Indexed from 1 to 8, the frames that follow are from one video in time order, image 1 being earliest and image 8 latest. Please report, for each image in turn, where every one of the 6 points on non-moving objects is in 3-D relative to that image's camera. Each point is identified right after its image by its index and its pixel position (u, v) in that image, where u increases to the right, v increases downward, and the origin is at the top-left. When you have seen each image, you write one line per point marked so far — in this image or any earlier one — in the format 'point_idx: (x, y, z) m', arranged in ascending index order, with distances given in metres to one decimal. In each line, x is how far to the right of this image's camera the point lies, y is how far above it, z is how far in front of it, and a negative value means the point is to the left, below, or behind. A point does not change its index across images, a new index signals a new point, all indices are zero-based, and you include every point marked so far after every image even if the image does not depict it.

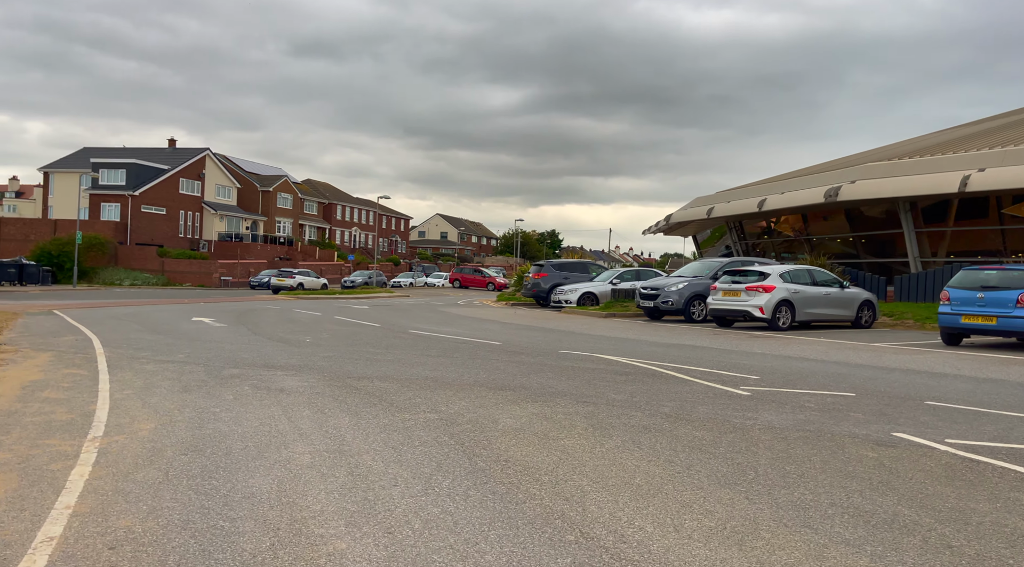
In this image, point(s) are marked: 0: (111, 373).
0: (-5.3, -1.2, +9.6) m
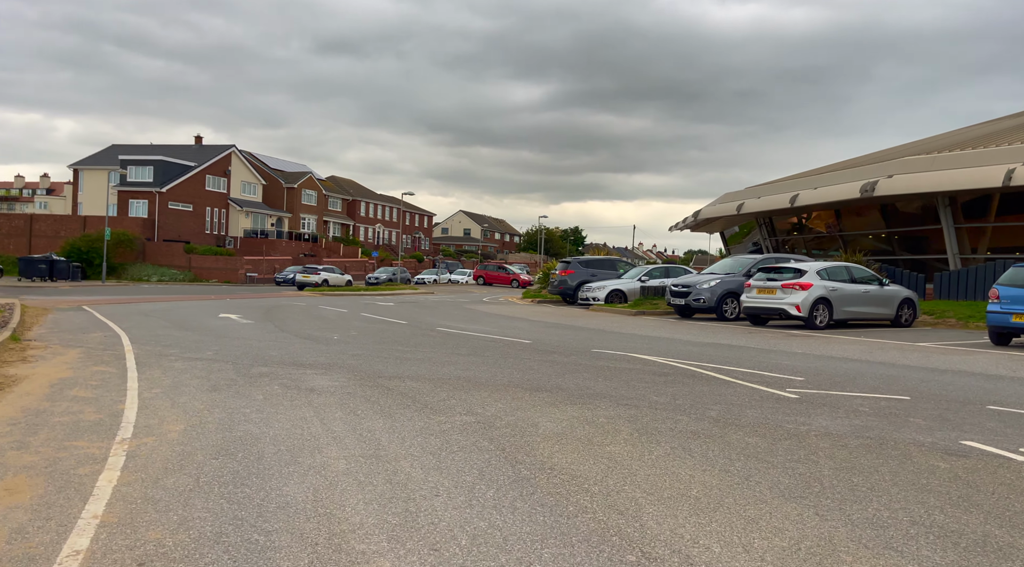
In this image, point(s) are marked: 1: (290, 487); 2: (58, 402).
0: (-4.8, -1.1, +9.5) m
1: (-1.3, -1.2, +4.4) m
2: (-4.4, -1.2, +7.1) m
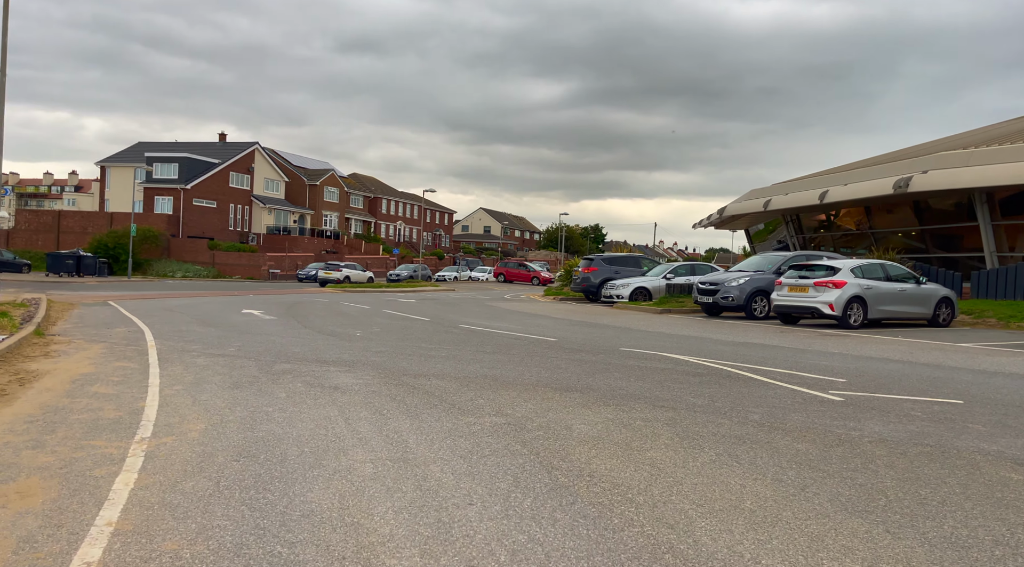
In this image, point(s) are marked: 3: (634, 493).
0: (-4.5, -1.1, +9.3) m
1: (-1.1, -1.2, +4.2) m
2: (-4.1, -1.1, +6.9) m
3: (+0.7, -1.2, +4.2) m
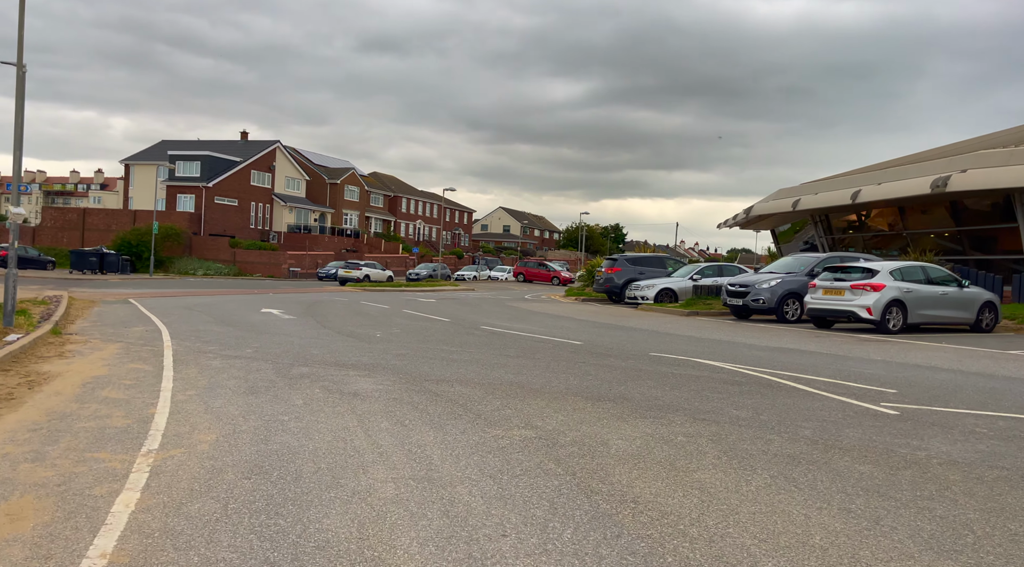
0: (-4.1, -1.1, +9.0) m
1: (-0.9, -1.2, +3.8) m
2: (-3.8, -1.1, +6.6) m
3: (+0.9, -1.2, +3.8) m
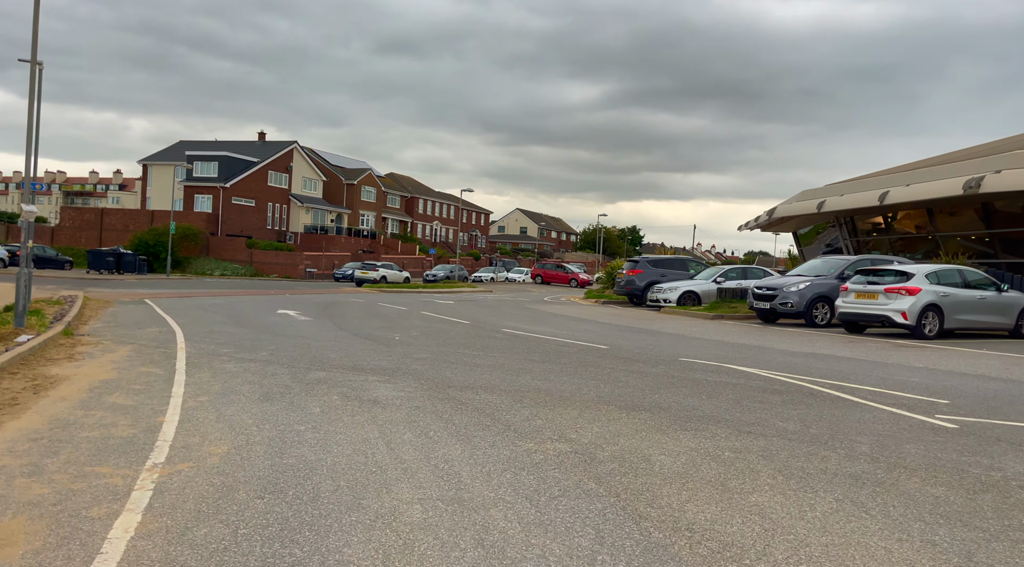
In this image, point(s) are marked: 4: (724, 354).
0: (-3.8, -1.1, +8.7) m
1: (-0.7, -1.2, +3.4) m
2: (-3.6, -1.1, +6.3) m
3: (+1.1, -1.2, +3.3) m
4: (+3.4, -1.1, +11.7) m
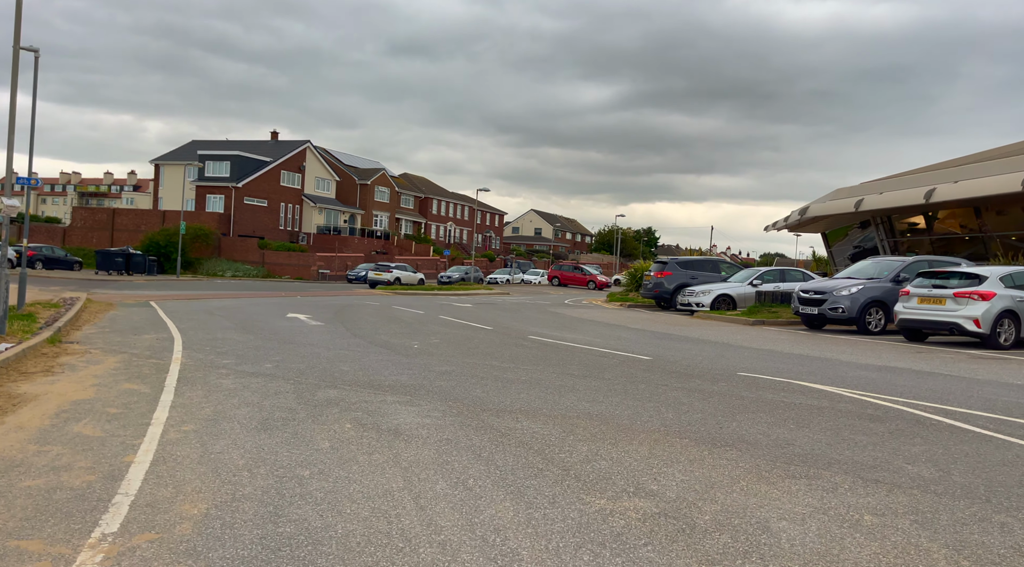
0: (-3.4, -1.1, +7.5) m
1: (-0.4, -1.2, +2.1) m
2: (-3.2, -1.1, +5.1) m
3: (+1.4, -1.3, +2.0) m
4: (+3.8, -1.2, +10.3) m
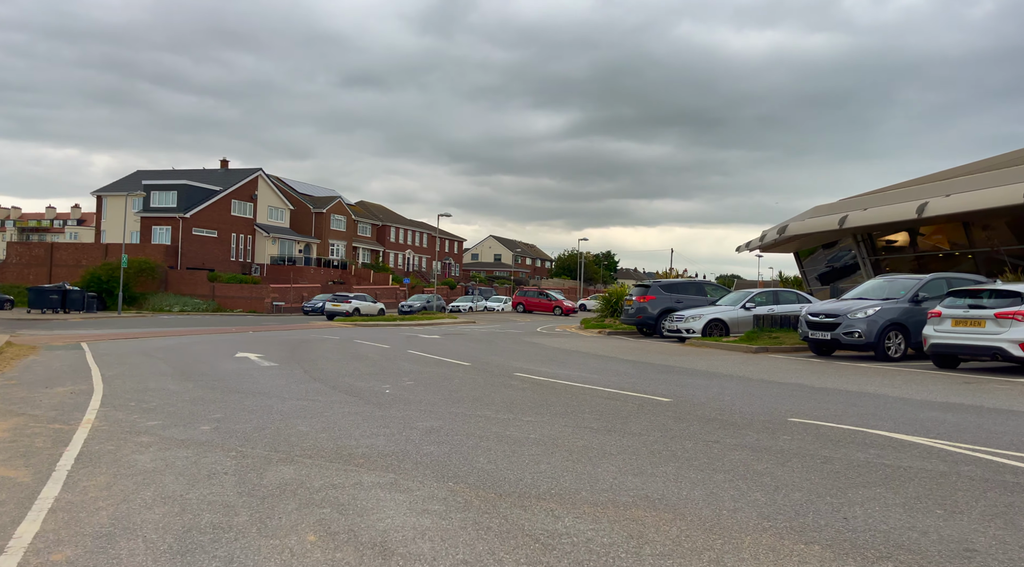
0: (-3.3, -1.4, +5.4) m
1: (+0.1, -1.3, +0.2) m
2: (-2.9, -1.4, +3.0) m
3: (+1.9, -1.3, +0.2) m
4: (+3.8, -1.5, +8.7) m
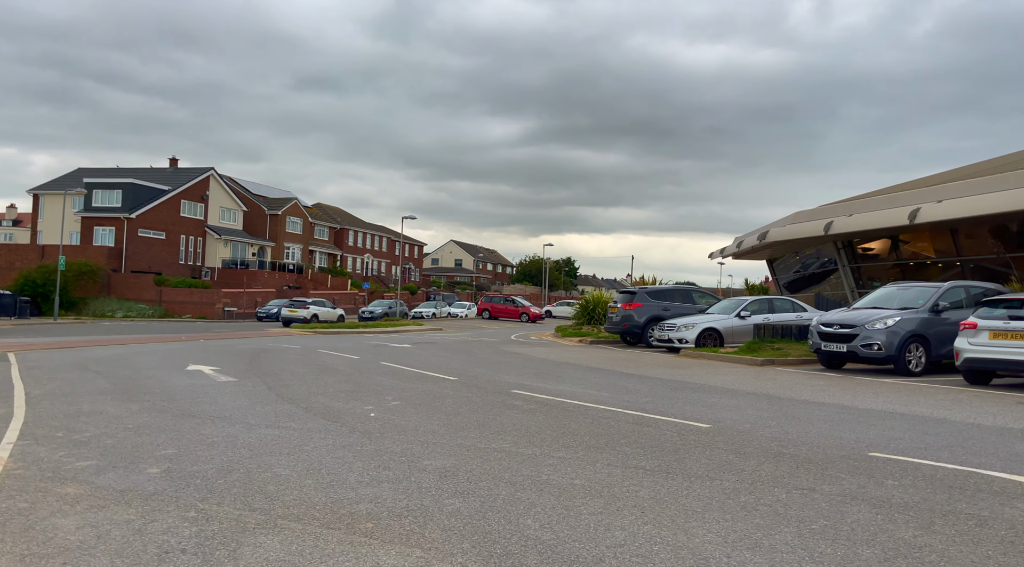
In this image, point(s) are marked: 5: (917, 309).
0: (-2.8, -1.5, +3.8) m
1: (+0.8, -1.3, -1.2) m
2: (-2.4, -1.4, +1.4) m
3: (+2.6, -1.3, -1.1) m
4: (+4.0, -1.6, +7.4) m
5: (+7.5, -0.4, +13.5) m
